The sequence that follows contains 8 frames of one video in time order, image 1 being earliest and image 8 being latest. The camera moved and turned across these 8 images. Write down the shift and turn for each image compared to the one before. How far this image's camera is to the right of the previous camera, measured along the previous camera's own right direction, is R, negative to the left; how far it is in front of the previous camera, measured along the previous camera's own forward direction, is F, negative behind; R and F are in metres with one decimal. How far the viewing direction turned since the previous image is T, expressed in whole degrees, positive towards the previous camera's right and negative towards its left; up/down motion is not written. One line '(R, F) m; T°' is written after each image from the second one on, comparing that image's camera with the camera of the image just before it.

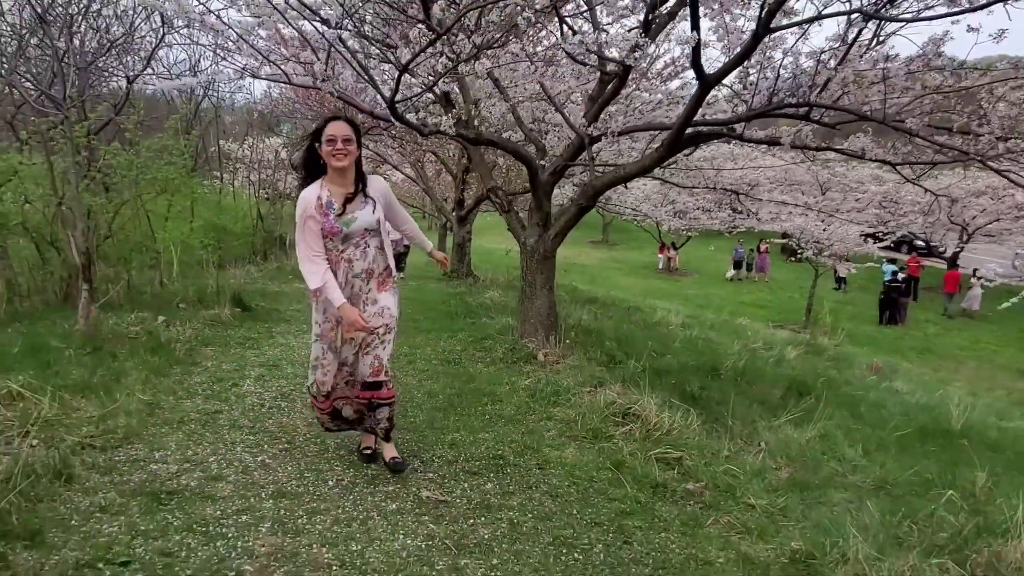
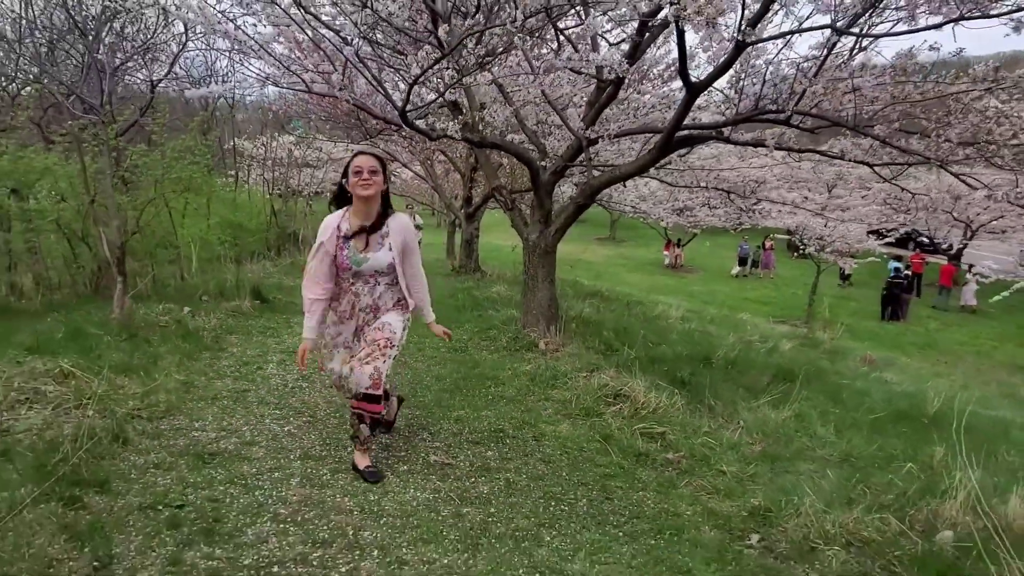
(0.0, -0.4) m; -1°
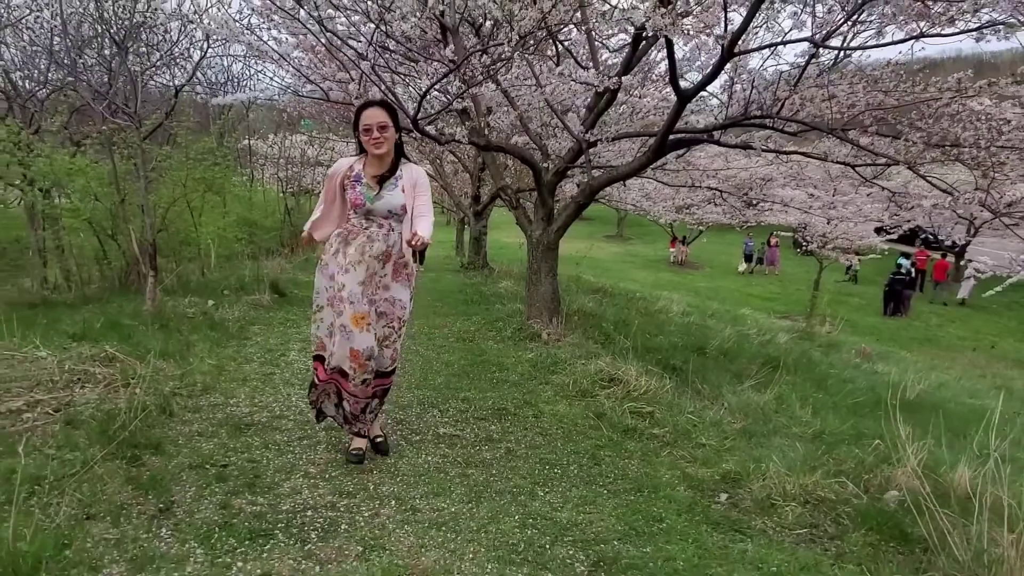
(0.0, -0.4) m; -1°
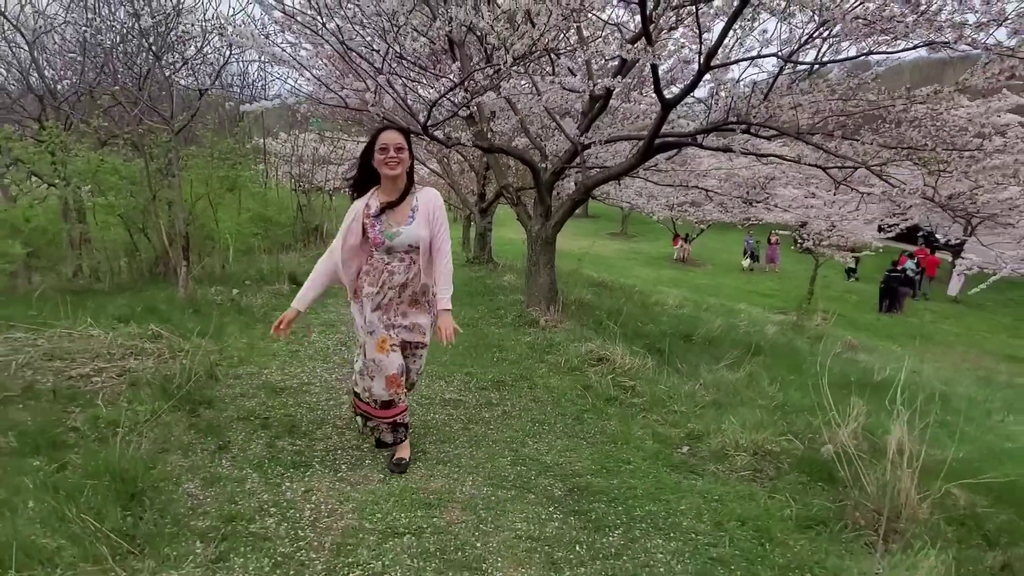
(+0.1, -0.5) m; -1°
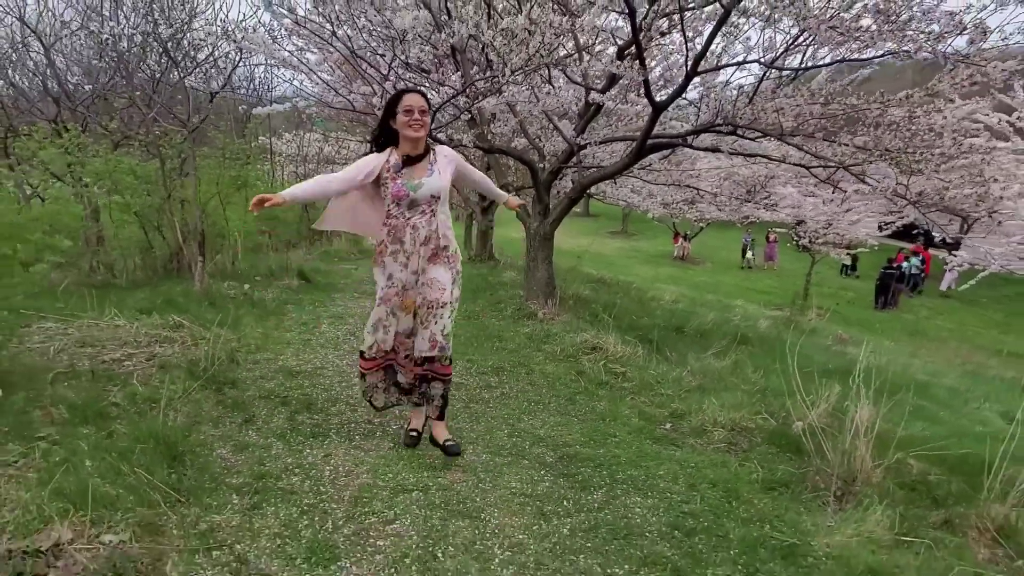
(0.0, -0.3) m; 0°
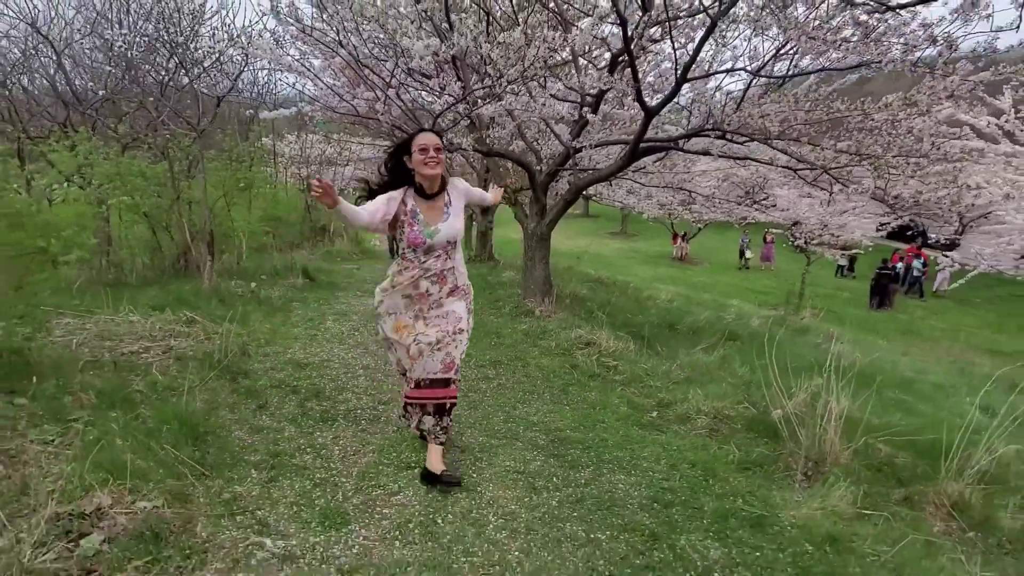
(0.0, -0.2) m; 0°
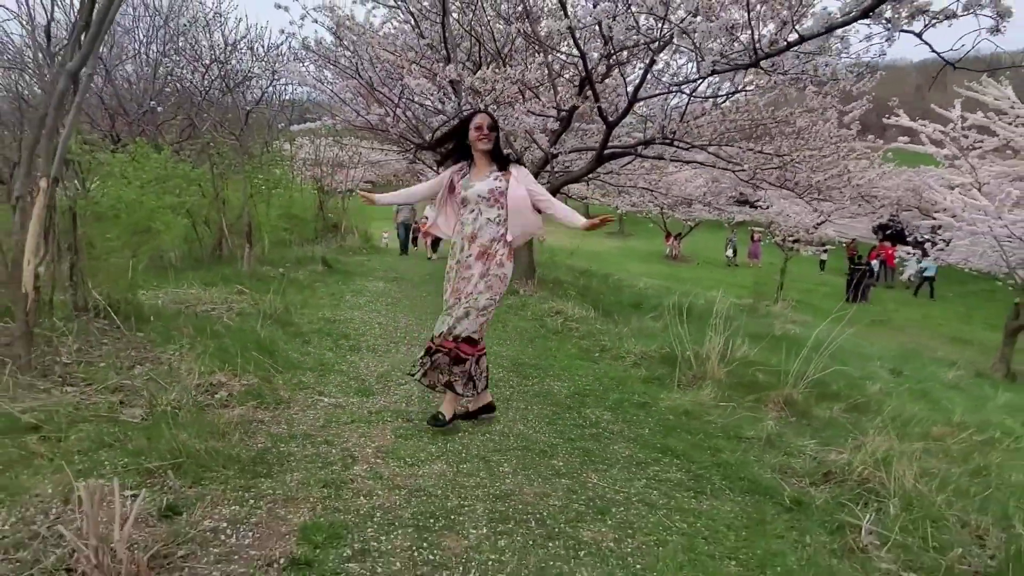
(+0.2, -1.3) m; 0°
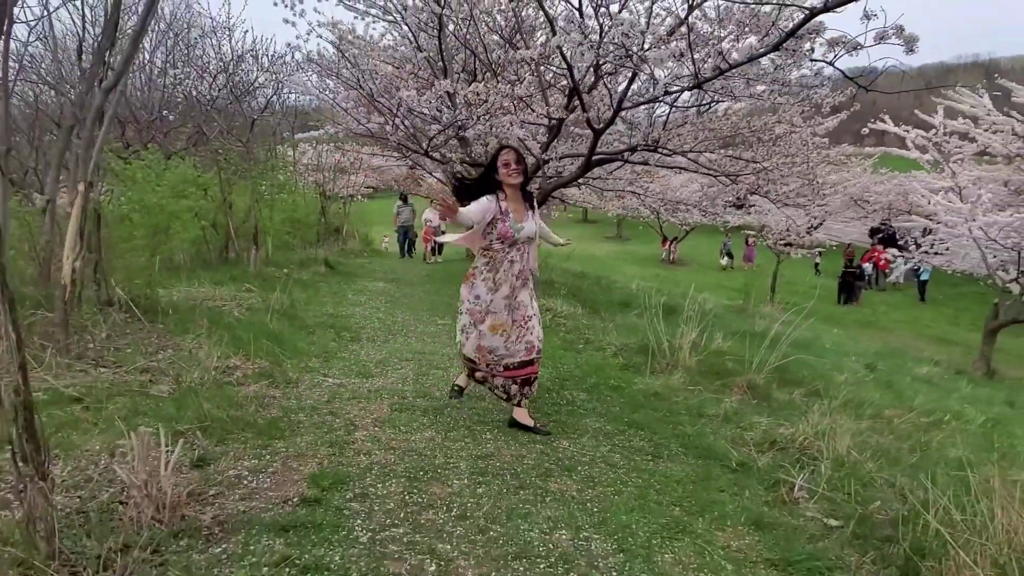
(+0.1, -0.4) m; 0°
